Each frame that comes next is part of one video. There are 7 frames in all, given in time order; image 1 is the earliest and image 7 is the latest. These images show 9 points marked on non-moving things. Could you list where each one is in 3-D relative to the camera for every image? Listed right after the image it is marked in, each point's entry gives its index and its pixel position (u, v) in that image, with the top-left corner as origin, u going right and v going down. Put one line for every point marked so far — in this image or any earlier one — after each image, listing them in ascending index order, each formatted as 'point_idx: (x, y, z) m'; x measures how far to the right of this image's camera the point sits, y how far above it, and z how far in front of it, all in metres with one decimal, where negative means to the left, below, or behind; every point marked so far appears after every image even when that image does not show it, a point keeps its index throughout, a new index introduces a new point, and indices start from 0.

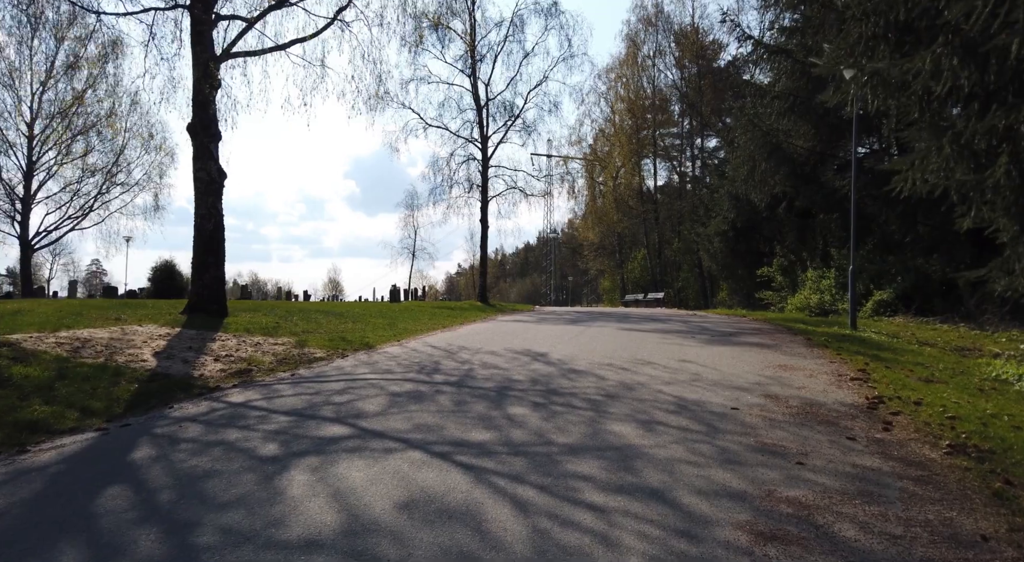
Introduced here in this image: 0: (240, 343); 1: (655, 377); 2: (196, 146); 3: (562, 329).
0: (-4.7, -1.1, +11.2) m
1: (+1.9, -1.3, +8.8) m
2: (-6.9, +2.9, +14.4) m
3: (+1.2, -1.2, +16.5) m
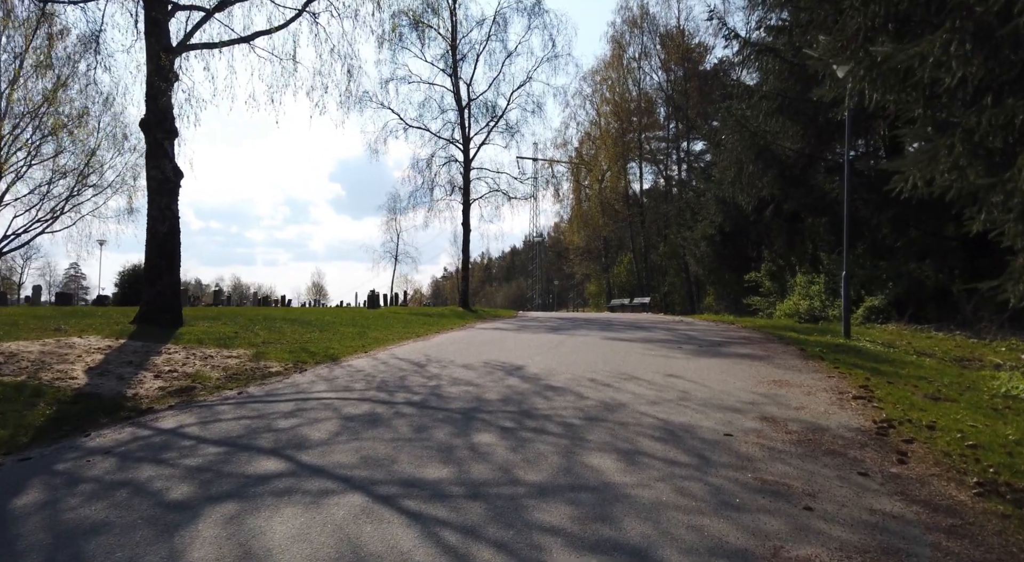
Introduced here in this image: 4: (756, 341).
0: (-5.1, -1.2, +10.3) m
1: (+1.6, -1.4, +8.0) m
2: (-7.4, +2.8, +13.4) m
3: (+0.7, -1.4, +15.7) m
4: (+5.1, -1.3, +13.9) m
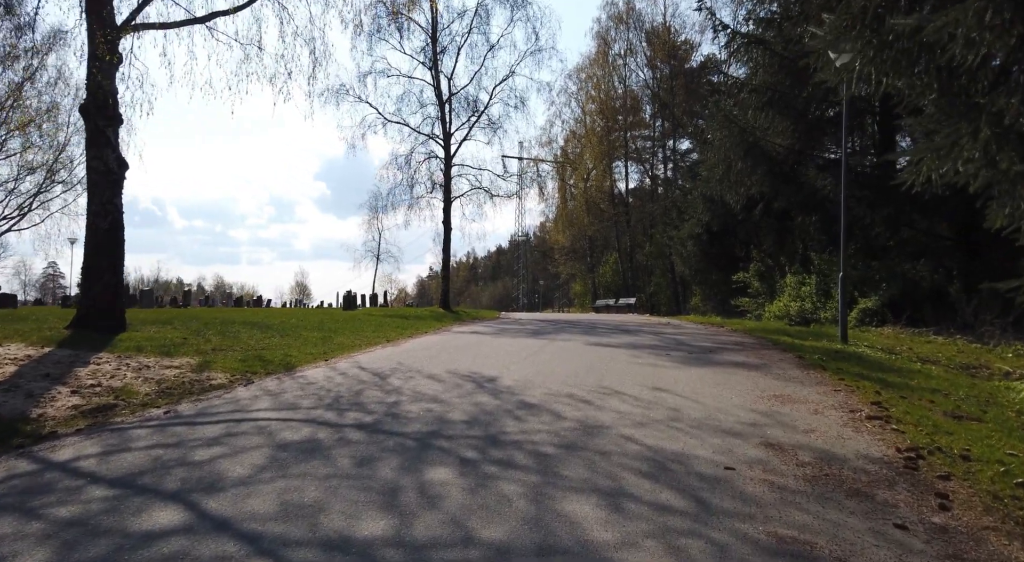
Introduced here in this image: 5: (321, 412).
0: (-5.5, -1.2, +9.1) m
1: (+1.2, -1.4, +7.0) m
2: (-7.8, +2.8, +12.2) m
3: (+0.2, -1.4, +14.7) m
4: (+4.7, -1.3, +13.0) m
5: (-2.1, -1.4, +7.2) m
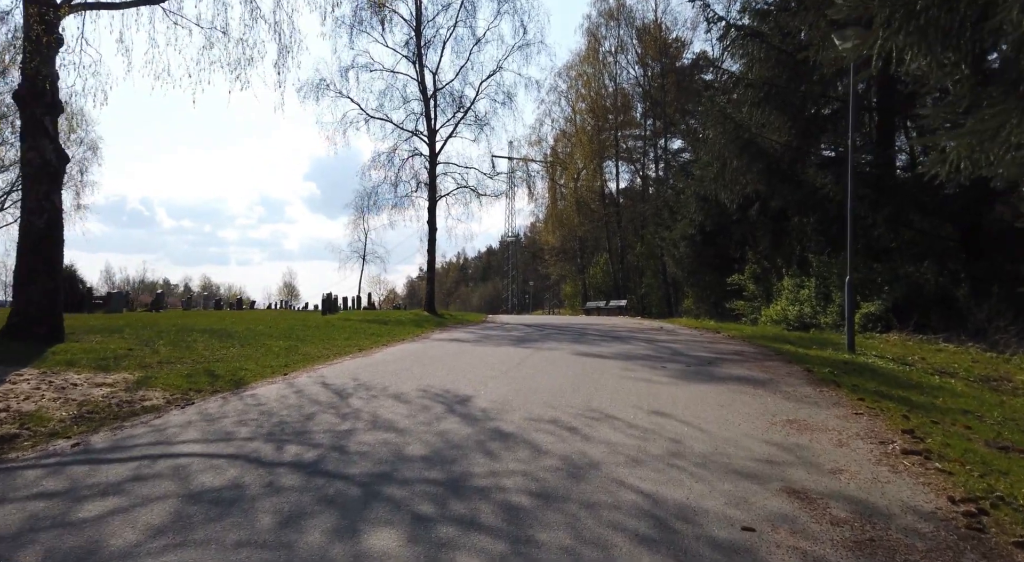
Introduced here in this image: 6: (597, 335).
0: (-5.7, -1.3, +8.0) m
1: (+1.0, -1.5, +5.9) m
2: (-8.1, +2.7, +11.0) m
3: (-0.1, -1.5, +13.6) m
4: (+4.3, -1.4, +12.0) m
5: (-2.3, -1.5, +6.1) m
6: (+2.2, -1.4, +17.0) m
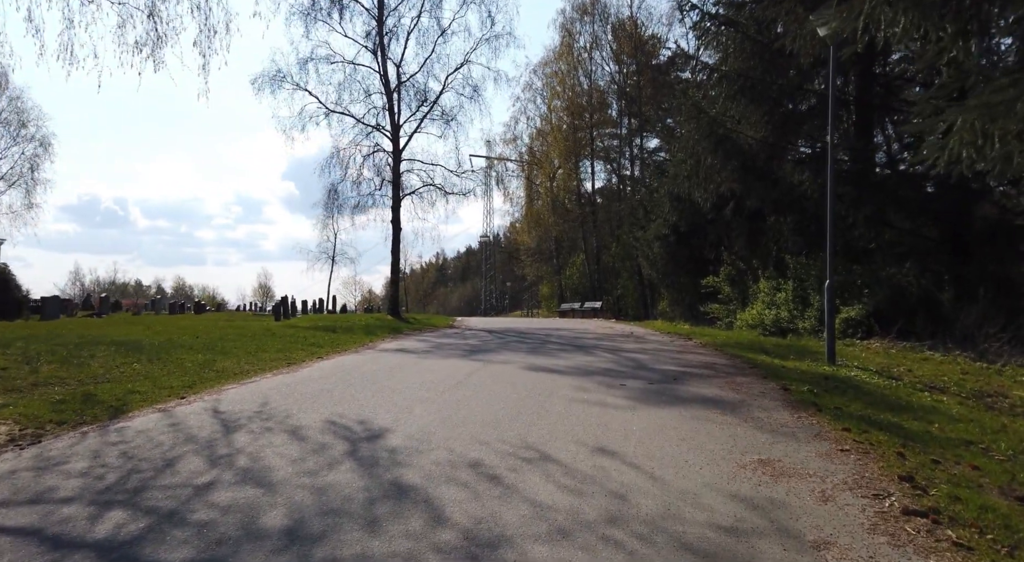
0: (-6.5, -1.4, +6.5) m
1: (+0.2, -1.6, +4.6) m
2: (-9.0, +2.6, +9.4) m
3: (-1.1, -1.6, +12.2) m
4: (+3.4, -1.5, +10.7) m
5: (-3.1, -1.6, +4.7) m
6: (+1.1, -1.5, +15.7) m
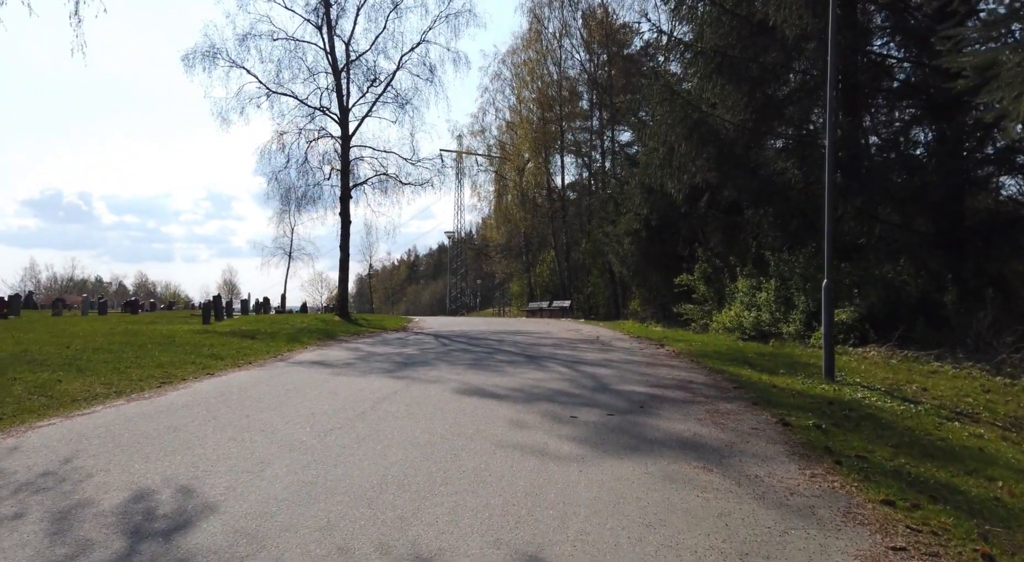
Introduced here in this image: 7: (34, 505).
0: (-7.3, -1.4, +3.9) m
1: (-0.5, -1.6, +2.3) m
2: (-9.9, +2.6, +6.8) m
3: (-2.1, -1.6, +9.9) m
4: (+2.4, -1.5, +8.6) m
5: (-3.8, -1.6, +2.2) m
6: (0.0, -1.5, +13.5) m
7: (-3.3, -1.5, +4.7) m
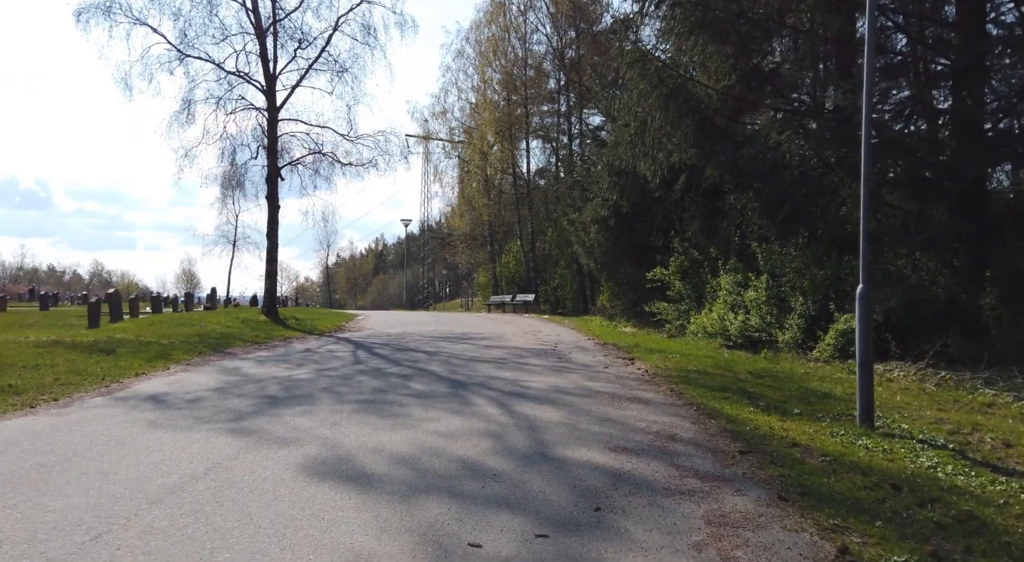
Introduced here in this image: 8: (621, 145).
0: (-8.1, -1.6, +0.4) m
1: (-1.2, -1.8, -0.9) m
2: (-10.8, +2.5, +3.1) m
3: (-3.1, -1.6, +6.6) m
4: (+1.5, -1.6, +5.4) m
5: (-4.5, -1.8, -1.1) m
6: (-1.2, -1.5, +10.2) m
7: (-4.1, -1.7, +1.3) m
8: (+3.2, +4.0, +19.0) m
